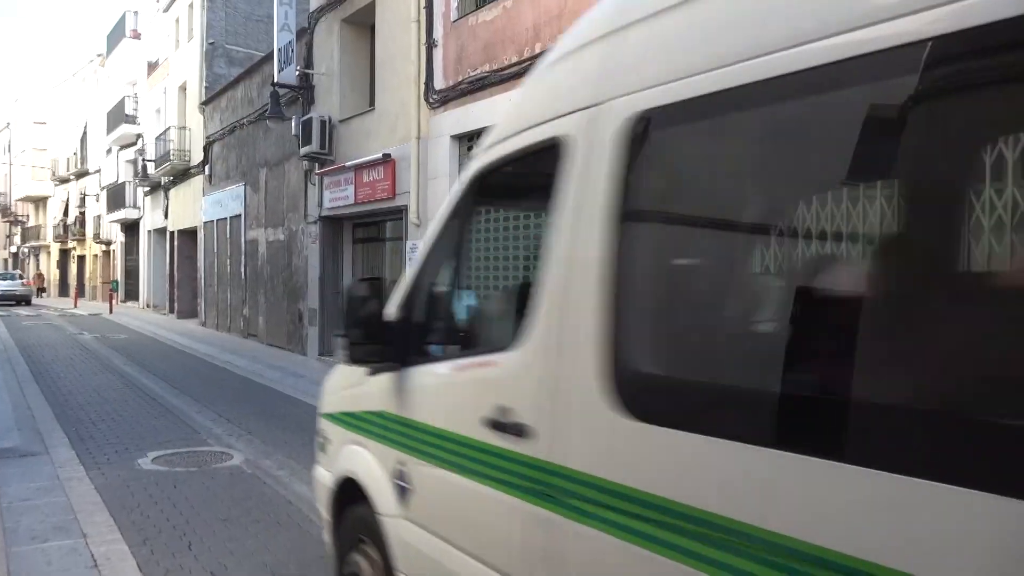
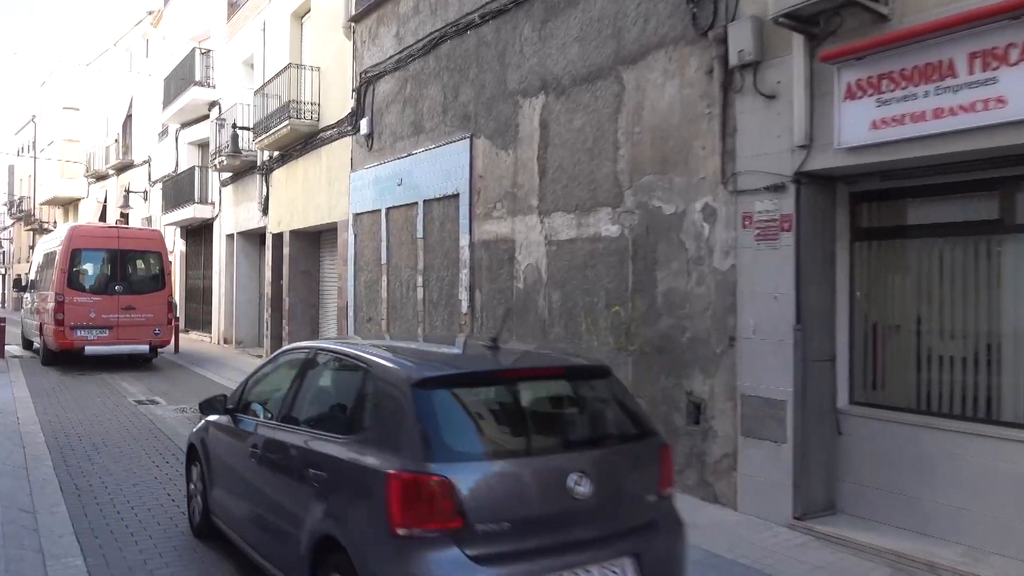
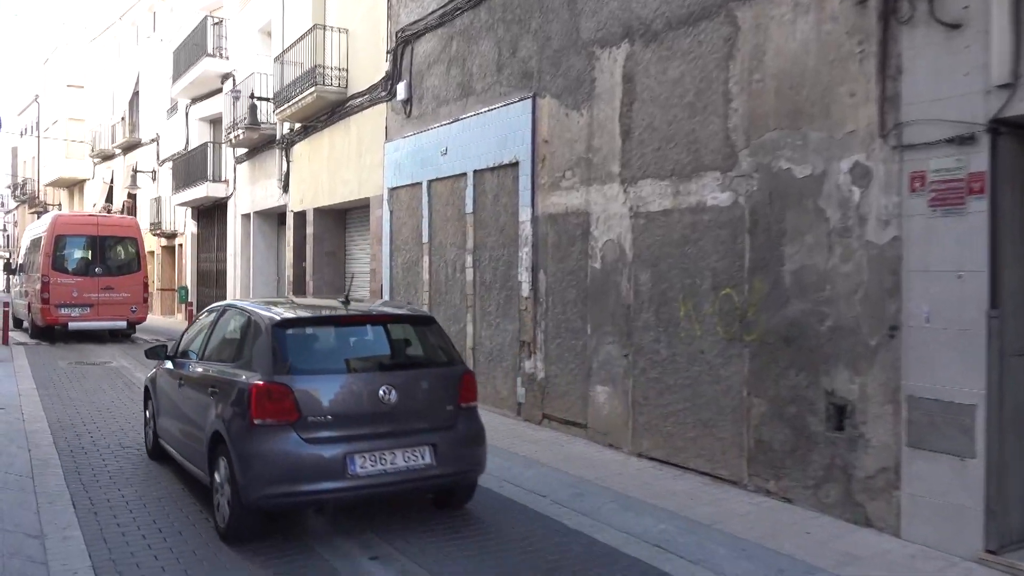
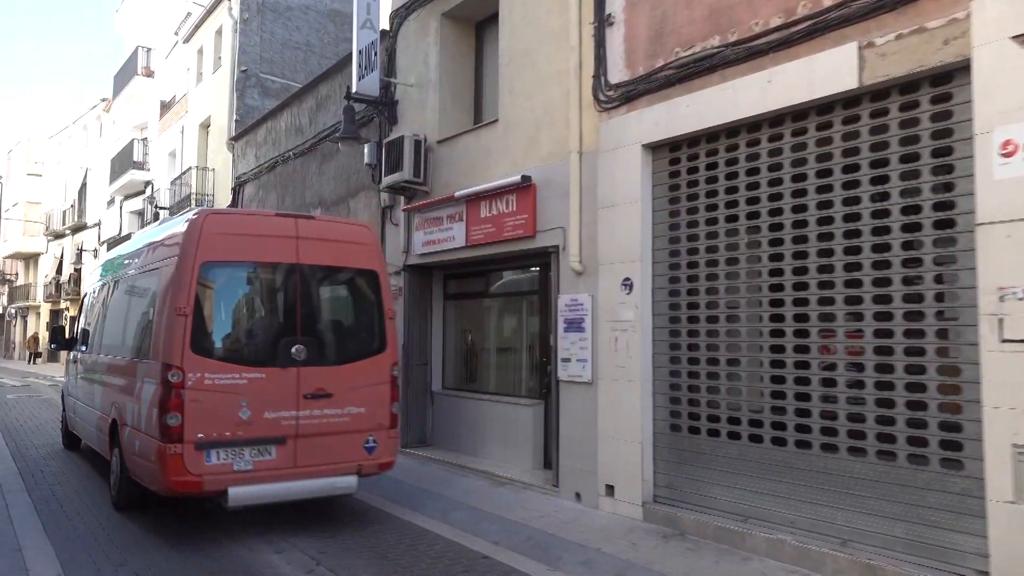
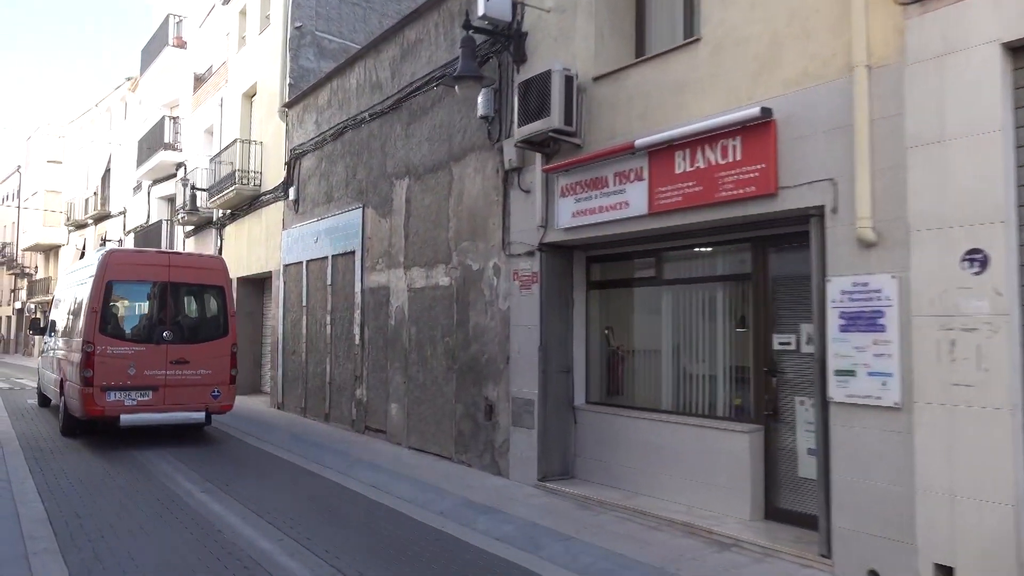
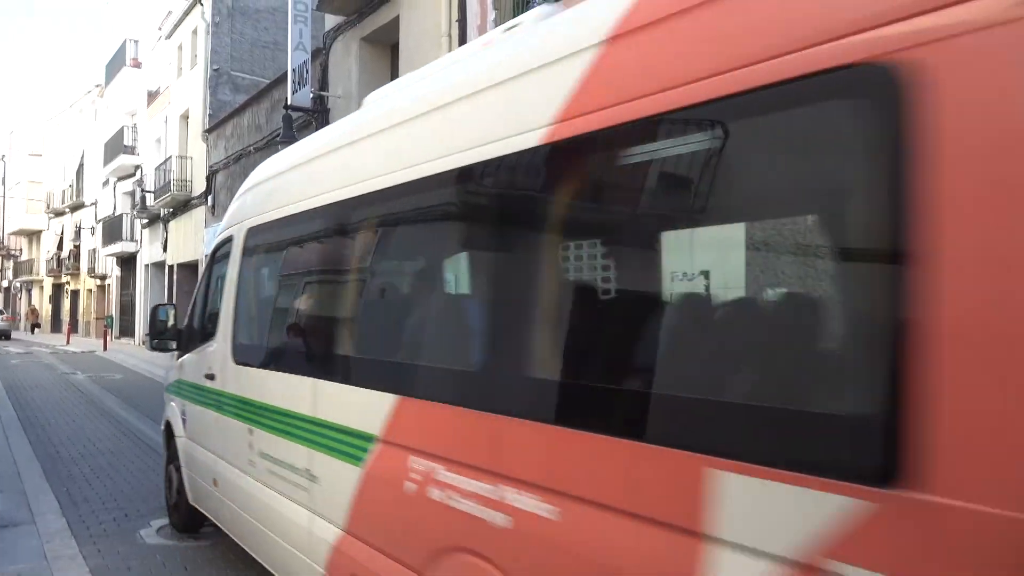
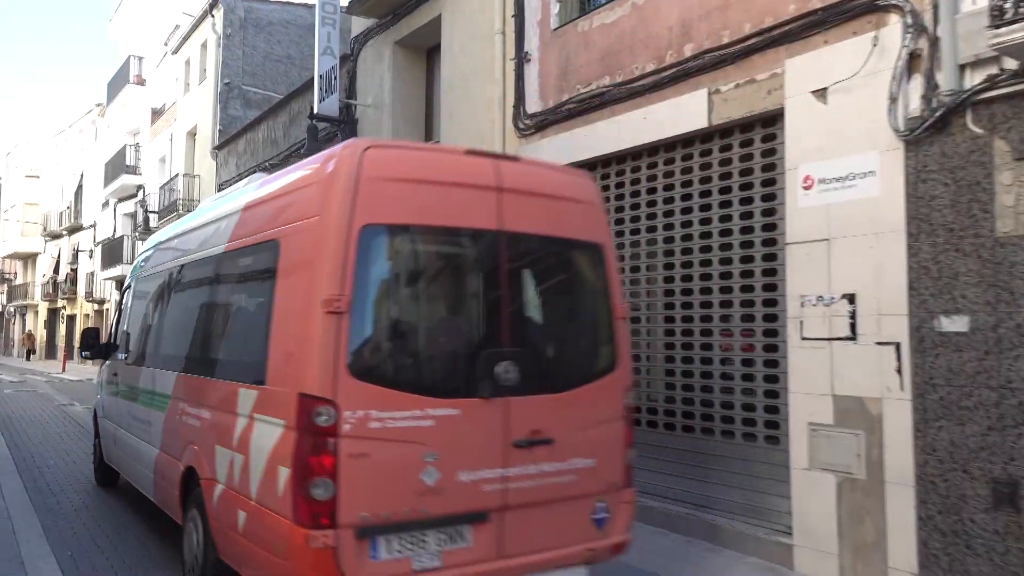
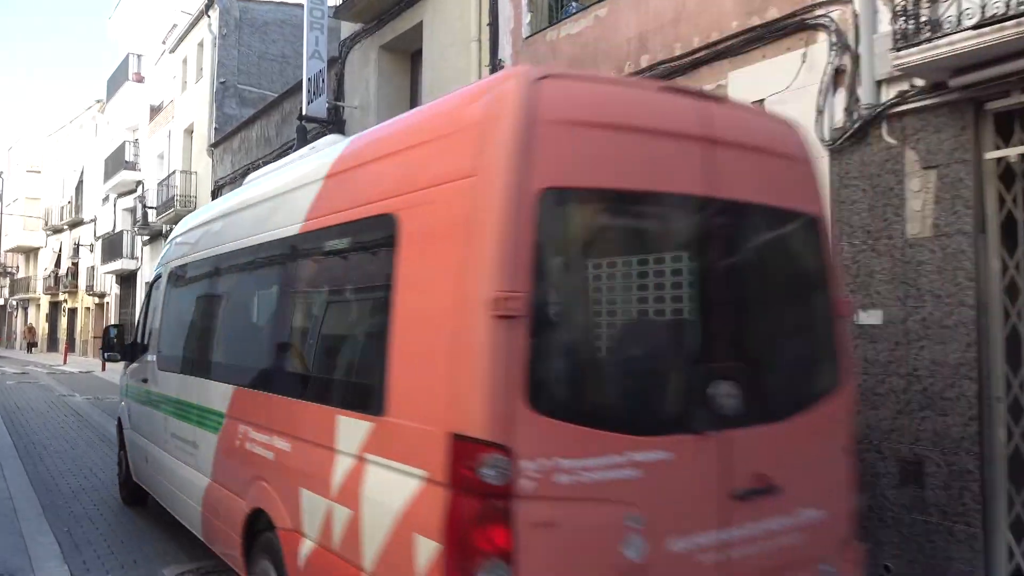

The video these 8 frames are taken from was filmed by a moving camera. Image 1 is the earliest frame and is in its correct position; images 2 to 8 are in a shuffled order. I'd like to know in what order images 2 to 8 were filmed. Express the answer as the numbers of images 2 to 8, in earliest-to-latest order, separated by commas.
6, 8, 7, 4, 5, 2, 3
